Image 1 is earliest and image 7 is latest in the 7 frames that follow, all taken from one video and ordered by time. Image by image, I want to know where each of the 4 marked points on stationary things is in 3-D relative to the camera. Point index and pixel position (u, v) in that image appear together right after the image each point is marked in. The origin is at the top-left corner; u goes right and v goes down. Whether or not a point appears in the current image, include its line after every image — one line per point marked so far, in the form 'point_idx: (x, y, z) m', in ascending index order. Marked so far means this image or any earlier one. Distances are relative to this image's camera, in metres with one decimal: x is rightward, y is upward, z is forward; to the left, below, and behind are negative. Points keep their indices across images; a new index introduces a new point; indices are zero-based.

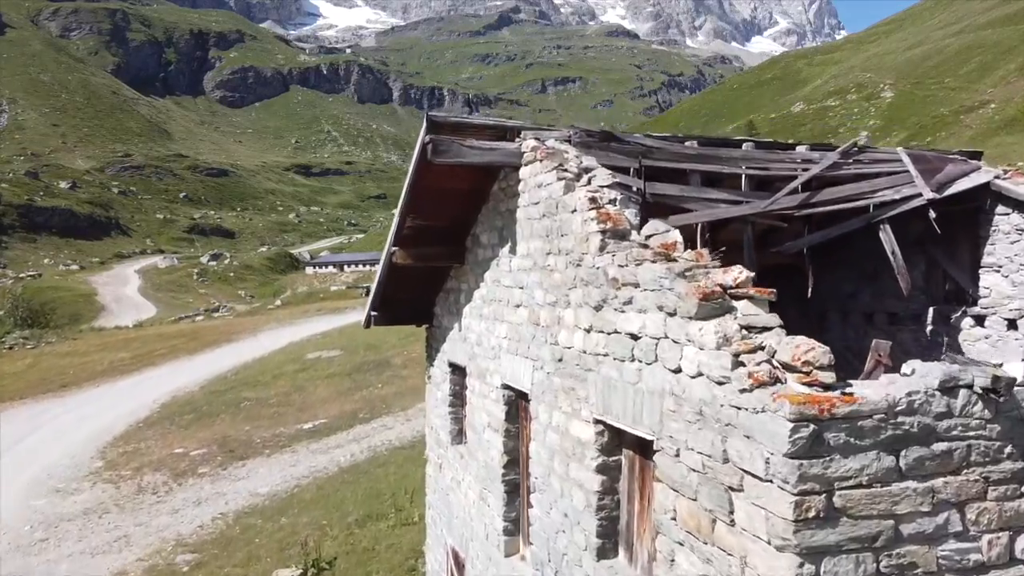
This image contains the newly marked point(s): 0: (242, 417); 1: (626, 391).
0: (-8.6, -4.1, +19.7) m
1: (+0.7, -0.6, +3.8) m
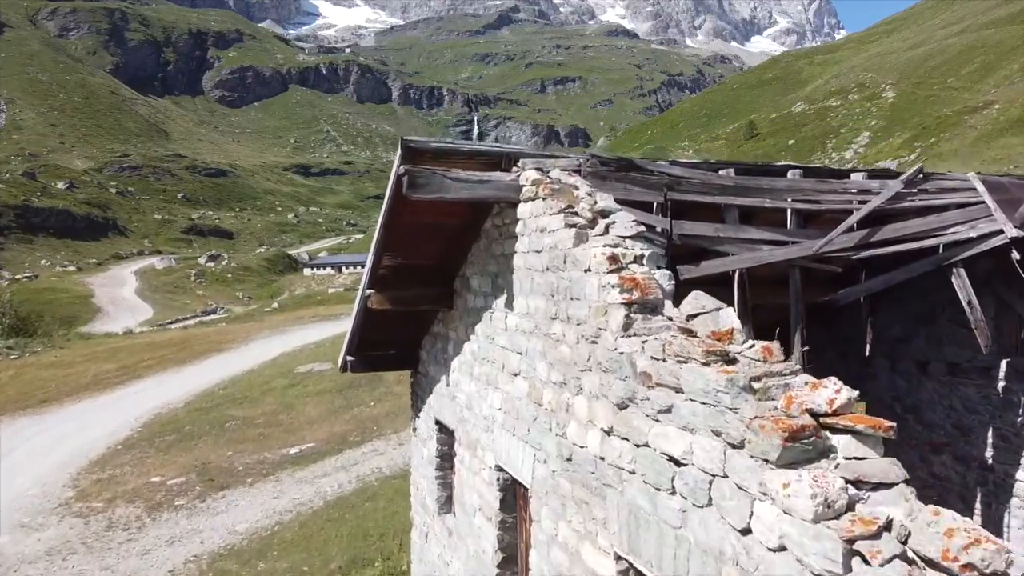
0: (-8.6, -4.6, +18.7) m
1: (+0.7, -1.1, +2.8) m
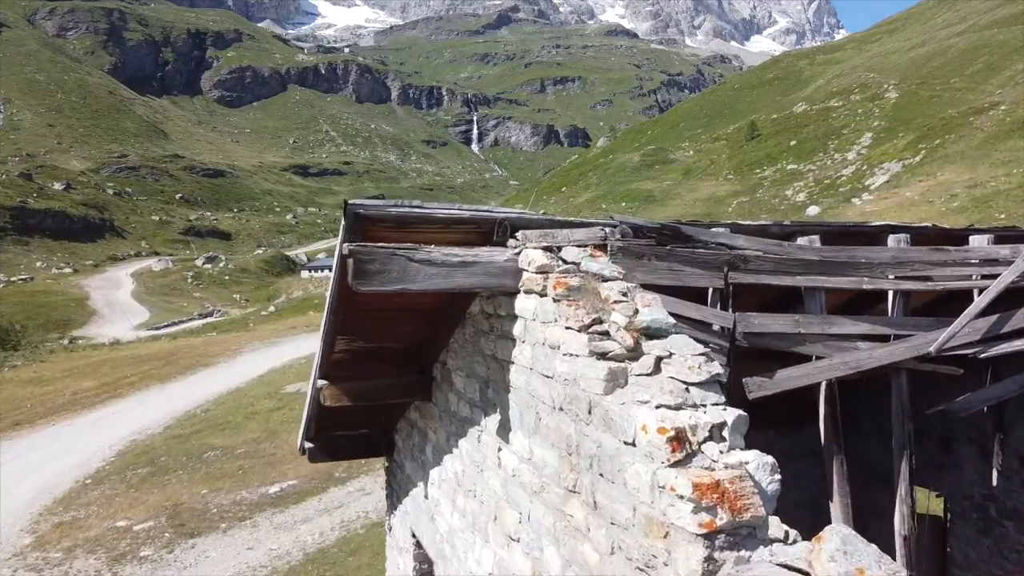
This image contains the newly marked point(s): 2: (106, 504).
0: (-8.7, -5.2, +17.3) m
1: (+0.7, -1.7, +1.4) m
2: (-10.5, -5.6, +16.2) m
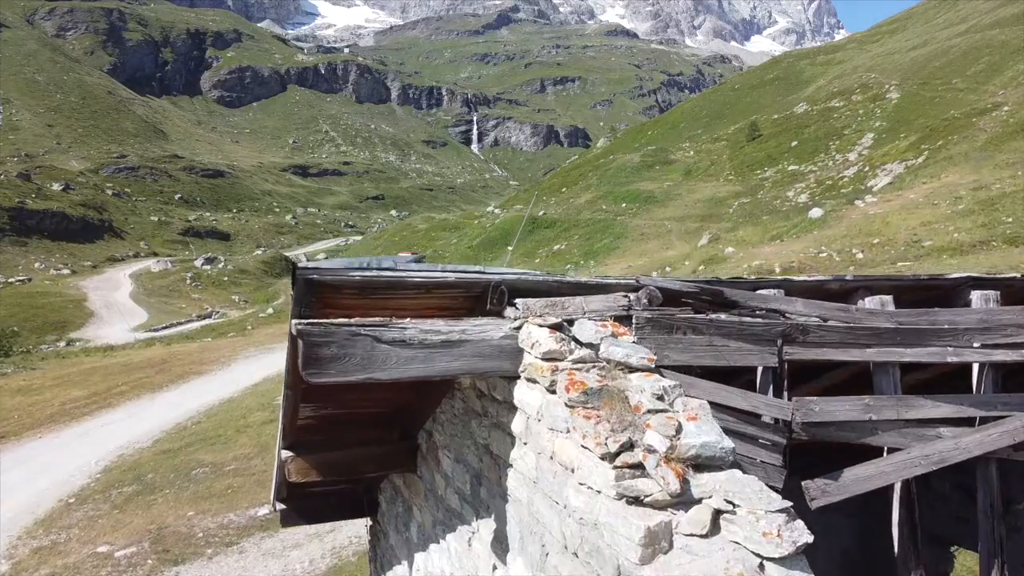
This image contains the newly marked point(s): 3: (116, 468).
0: (-8.7, -5.5, +16.7) m
1: (+0.6, -2.0, +0.7) m
2: (-10.5, -5.9, +15.5) m
3: (-12.3, -5.6, +19.5) m
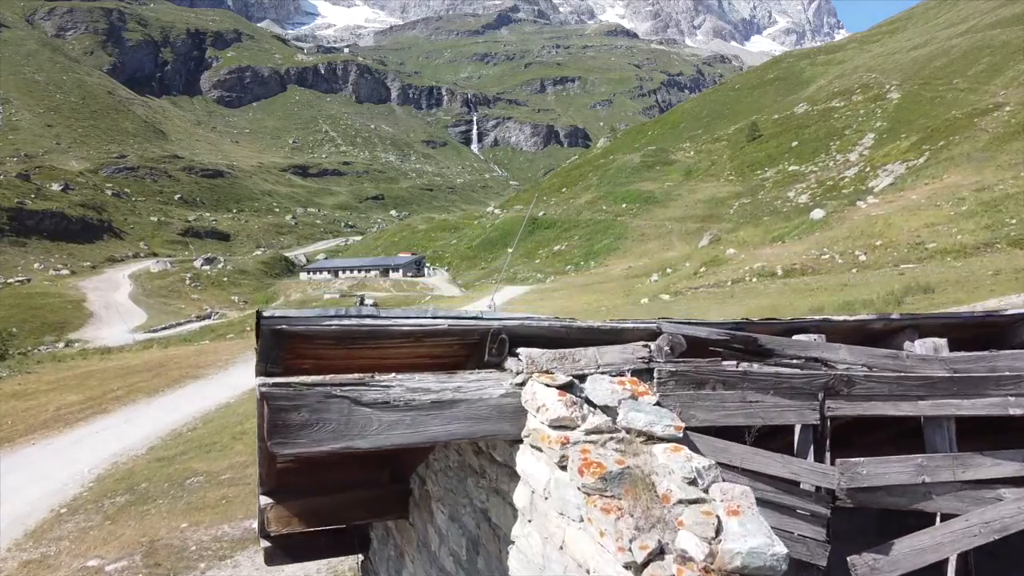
0: (-8.7, -5.7, +16.3) m
1: (+0.7, -2.2, +0.4) m
2: (-10.5, -6.1, +15.2) m
3: (-12.3, -5.8, +19.1) m
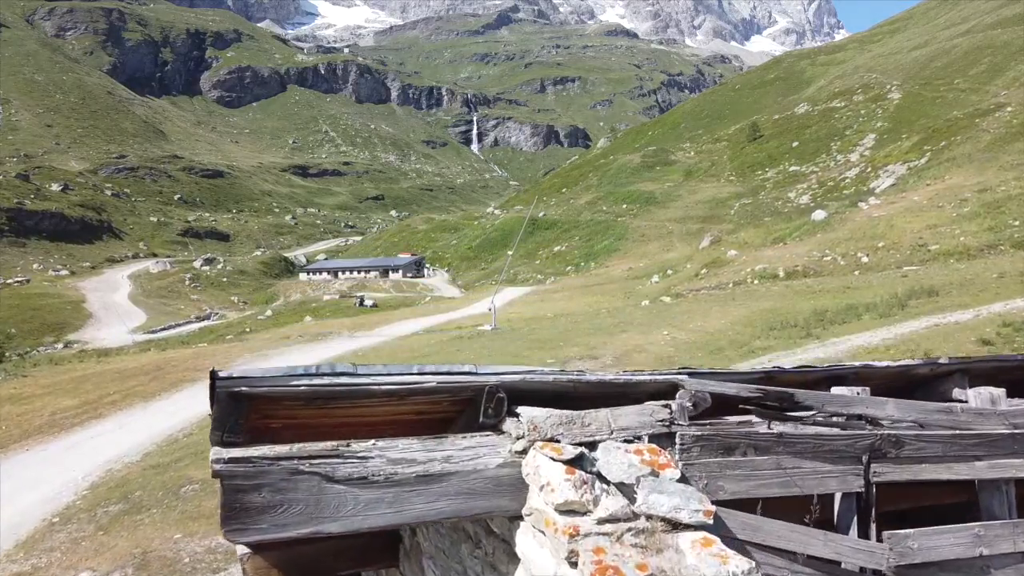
0: (-8.7, -5.8, +16.1) m
1: (+0.6, -2.3, +0.1) m
2: (-10.5, -6.2, +14.9) m
3: (-12.3, -5.9, +18.8) m
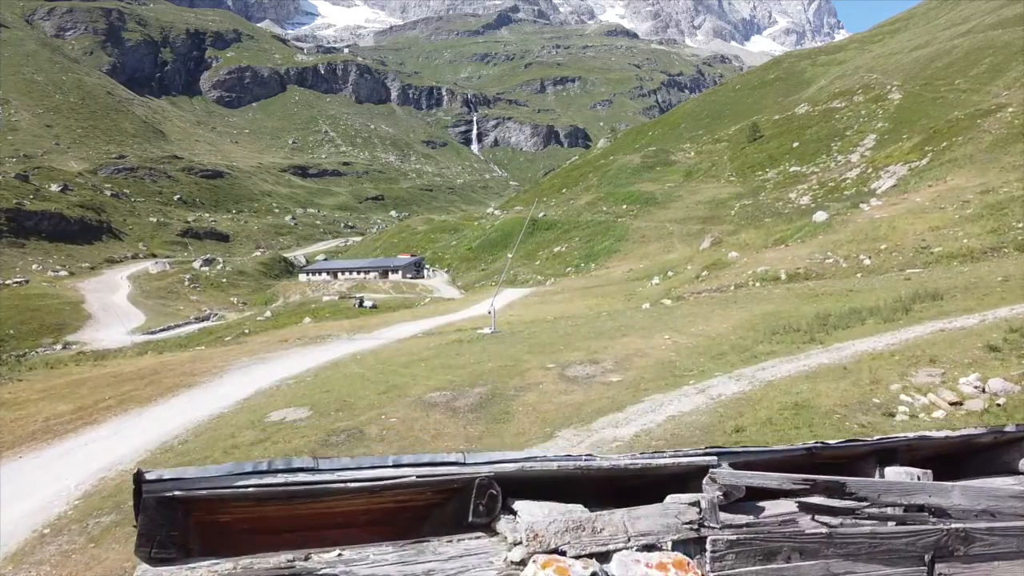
0: (-8.7, -6.0, +15.7) m
1: (+0.6, -2.5, -0.2) m
2: (-10.5, -6.4, +14.6) m
3: (-12.3, -6.1, +18.5) m
